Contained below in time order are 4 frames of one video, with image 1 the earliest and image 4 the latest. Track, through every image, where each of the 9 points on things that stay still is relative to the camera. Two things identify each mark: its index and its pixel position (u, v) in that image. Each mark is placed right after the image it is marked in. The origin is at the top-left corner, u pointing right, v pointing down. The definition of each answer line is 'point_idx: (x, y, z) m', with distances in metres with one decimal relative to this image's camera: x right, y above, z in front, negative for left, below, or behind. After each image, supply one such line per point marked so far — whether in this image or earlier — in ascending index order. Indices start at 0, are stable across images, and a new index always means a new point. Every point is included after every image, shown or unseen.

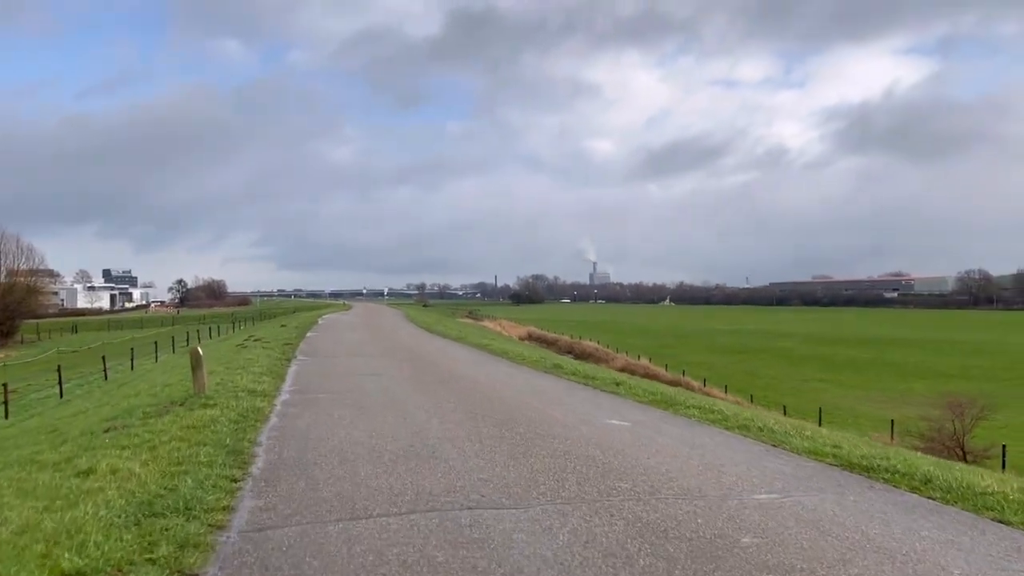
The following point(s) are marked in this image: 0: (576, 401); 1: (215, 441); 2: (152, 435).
0: (+1.1, -2.0, +13.1) m
1: (-3.7, -1.9, +9.1) m
2: (-4.8, -2.0, +9.8) m
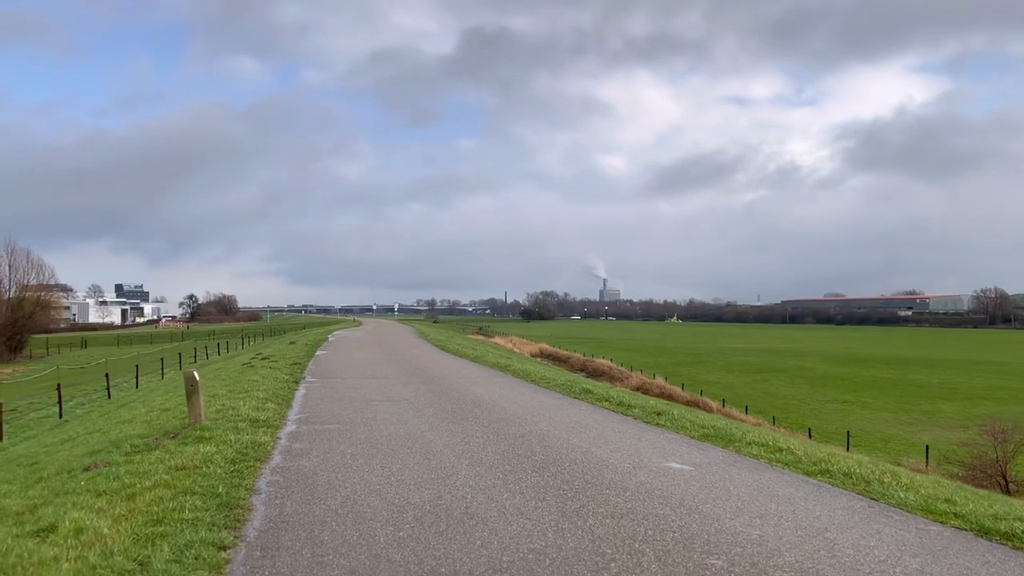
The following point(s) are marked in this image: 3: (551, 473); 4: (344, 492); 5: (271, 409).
0: (+1.7, -2.3, +11.6) m
1: (-3.2, -2.1, +7.7) m
2: (-4.4, -2.2, +8.4) m
3: (+0.5, -2.1, +8.4) m
4: (-1.7, -2.1, +7.7) m
5: (-4.6, -2.3, +14.0) m
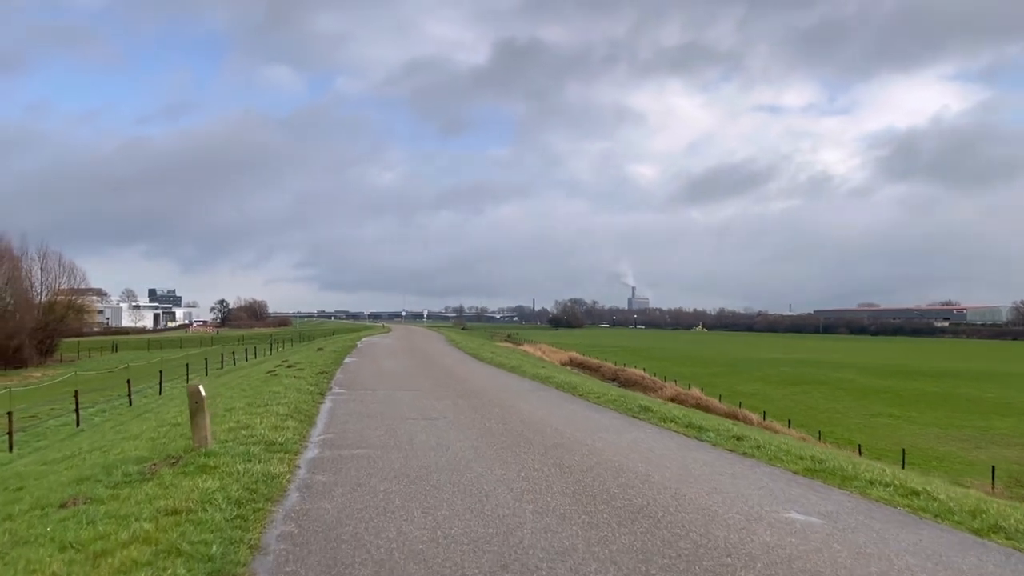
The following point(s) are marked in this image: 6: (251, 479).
0: (+2.5, -2.4, +9.5) m
1: (-2.5, -2.1, +5.8) m
2: (-3.6, -2.1, +6.6) m
3: (+1.2, -2.1, +6.4) m
4: (-1.0, -2.1, +5.8) m
5: (-3.7, -2.3, +12.2) m
6: (-3.0, -2.2, +8.3) m
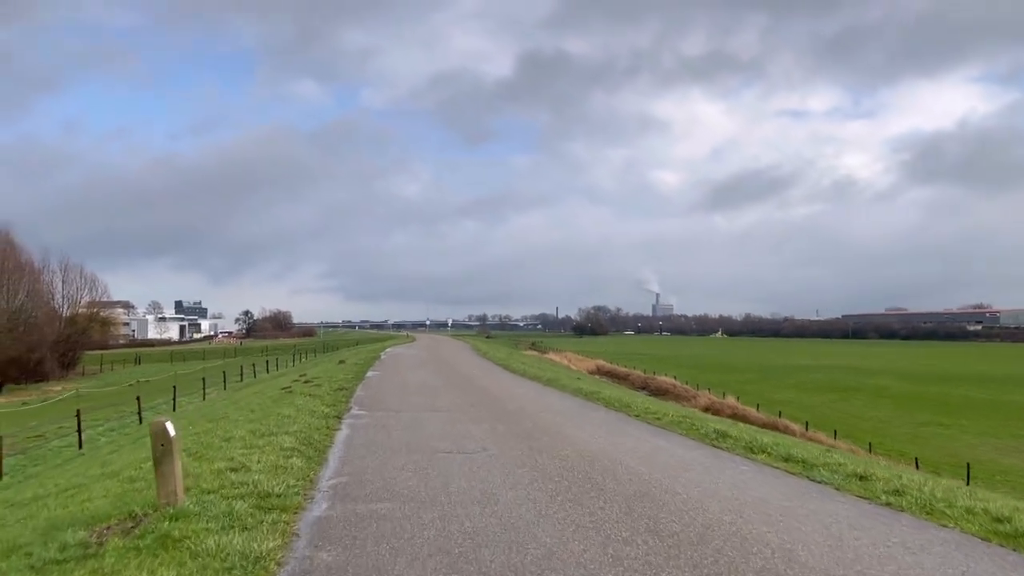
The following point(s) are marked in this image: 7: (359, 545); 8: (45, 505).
0: (+3.2, -2.3, +6.9) m
1: (-1.9, -2.0, +3.3) m
2: (-3.0, -2.1, +4.1) m
3: (+1.8, -2.1, +3.8) m
4: (-0.4, -2.1, +3.2) m
5: (-2.8, -2.4, +9.7) m
6: (-2.3, -2.2, +5.8) m
7: (-1.3, -2.2, +6.4) m
8: (-6.7, -3.1, +10.5) m
